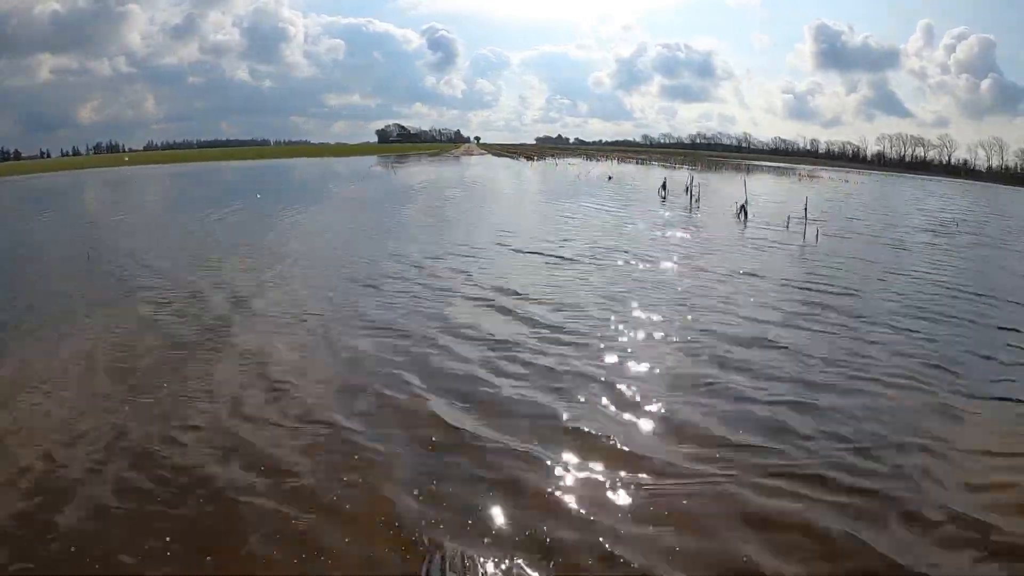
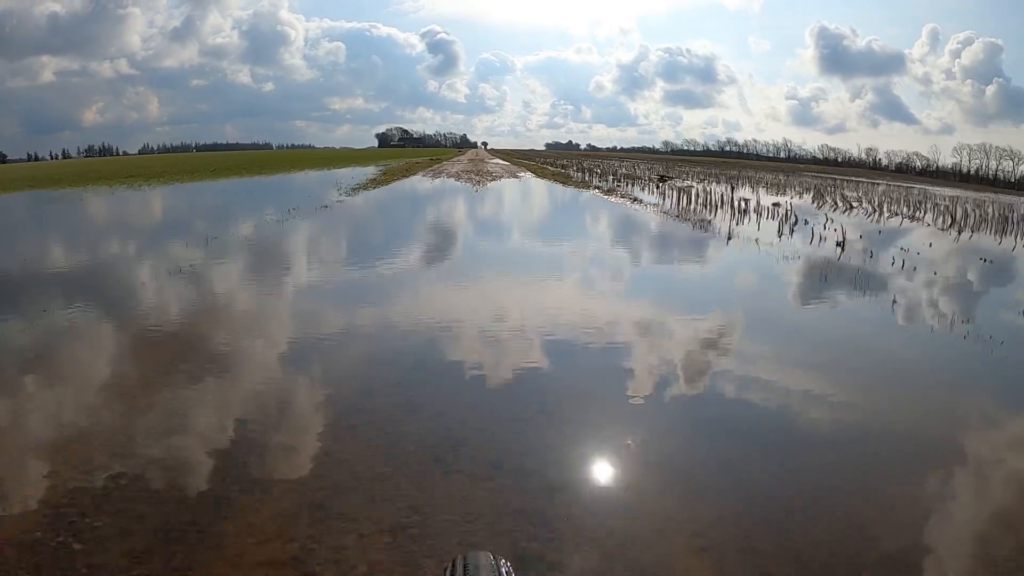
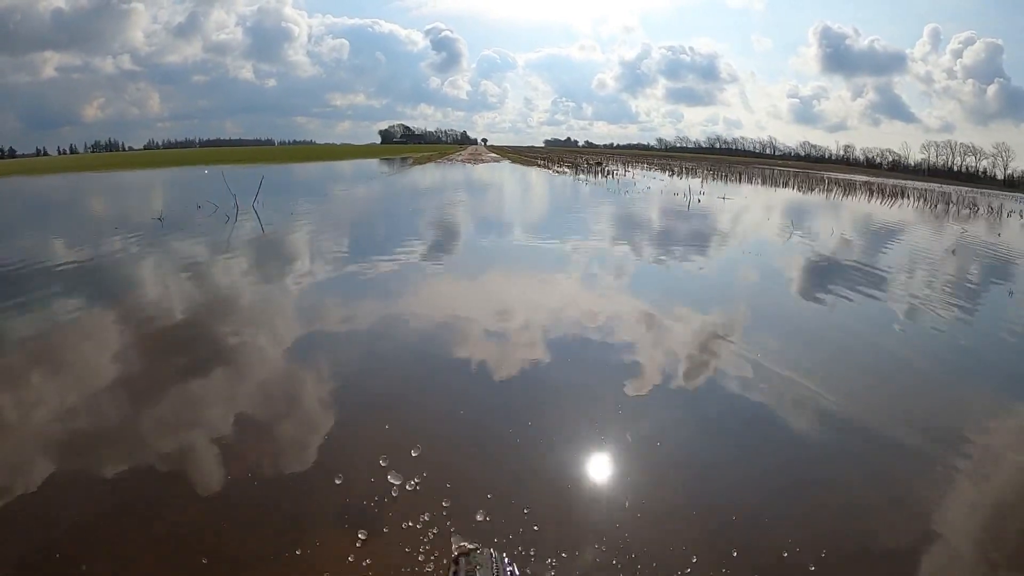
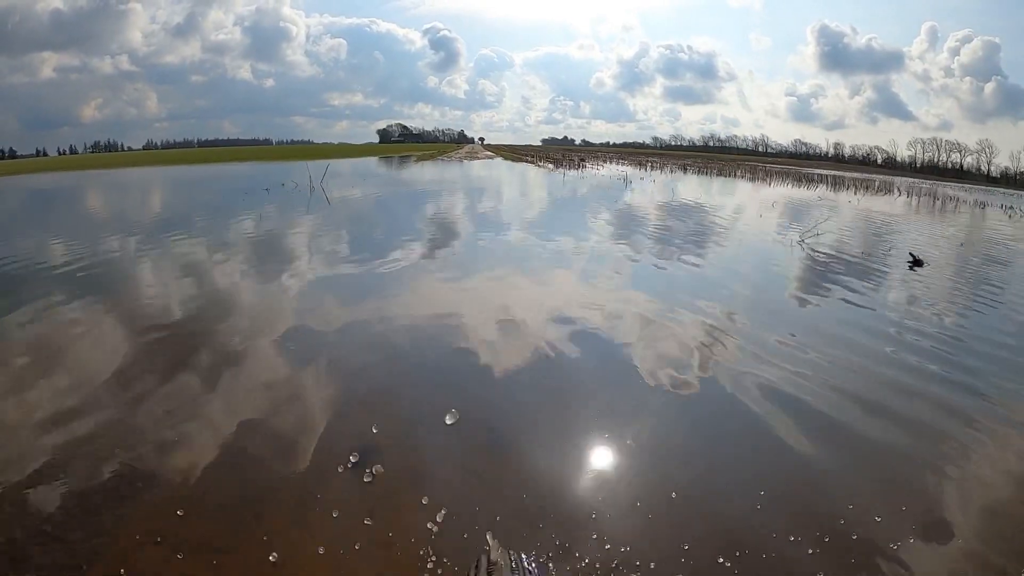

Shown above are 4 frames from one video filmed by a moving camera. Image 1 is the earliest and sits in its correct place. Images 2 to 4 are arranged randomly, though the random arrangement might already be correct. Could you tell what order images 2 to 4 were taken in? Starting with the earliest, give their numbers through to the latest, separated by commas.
4, 3, 2
